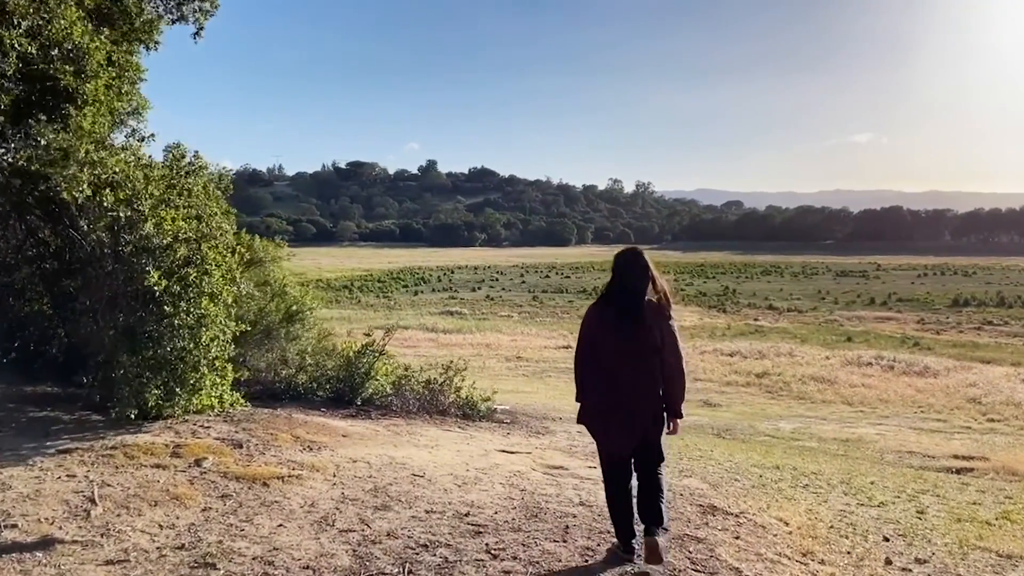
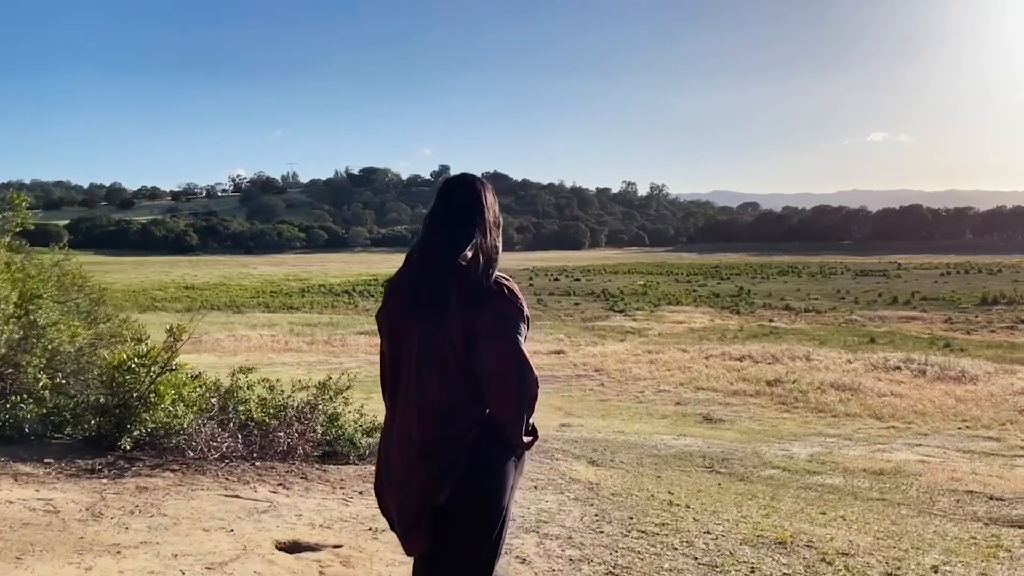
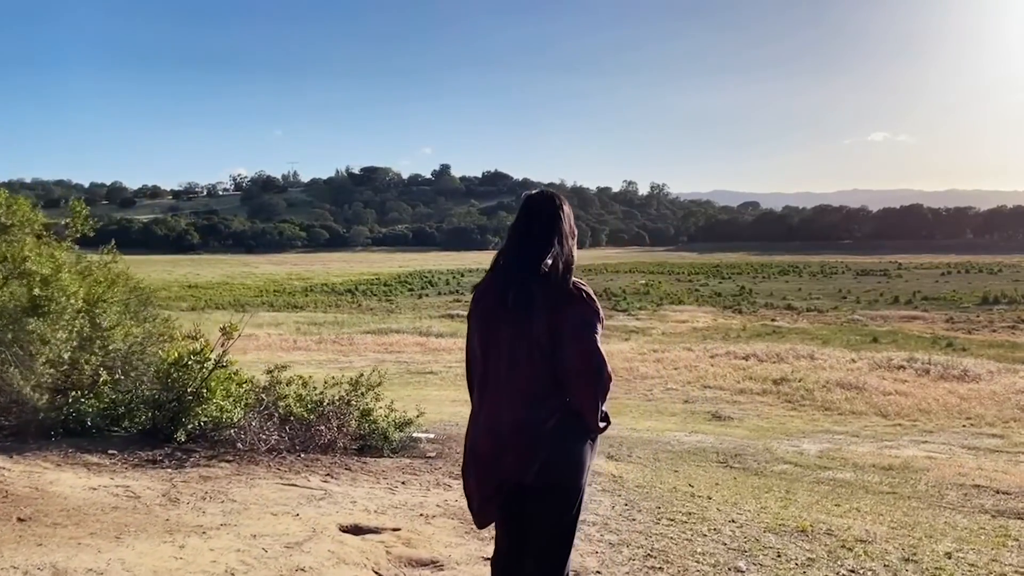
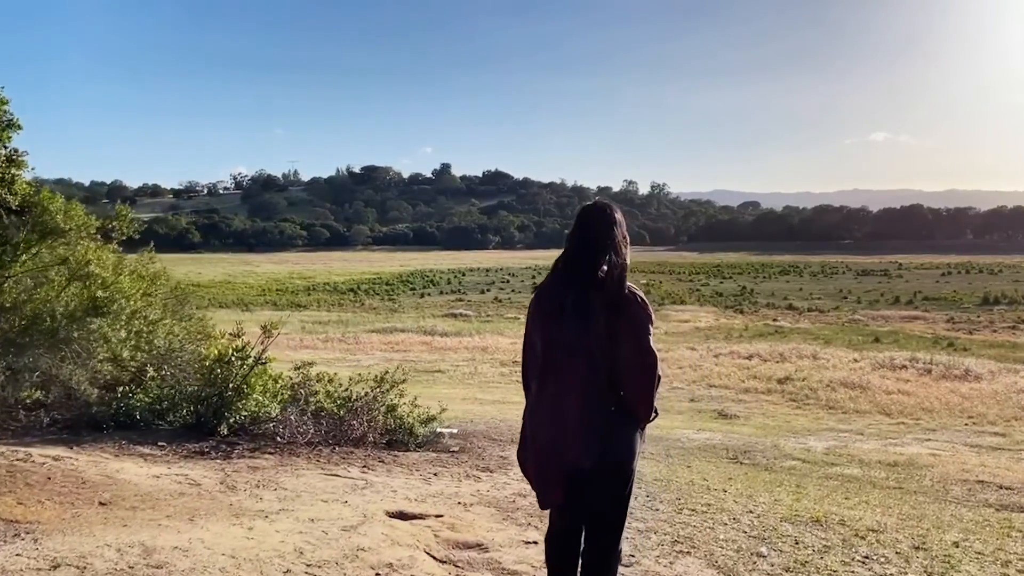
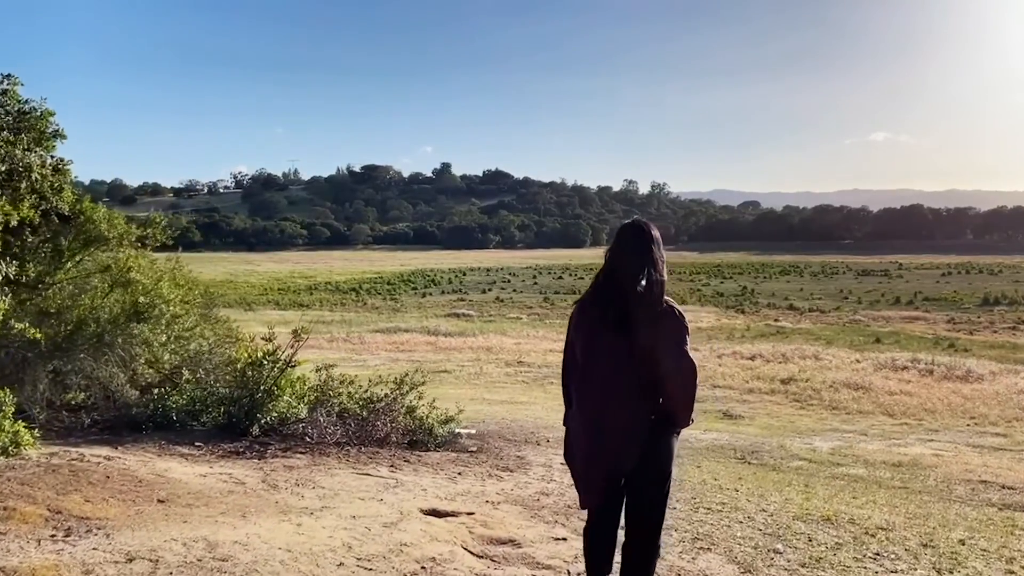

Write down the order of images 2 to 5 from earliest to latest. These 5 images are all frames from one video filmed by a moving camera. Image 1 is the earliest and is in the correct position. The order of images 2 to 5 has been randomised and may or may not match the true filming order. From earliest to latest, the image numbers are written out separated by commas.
5, 4, 3, 2
